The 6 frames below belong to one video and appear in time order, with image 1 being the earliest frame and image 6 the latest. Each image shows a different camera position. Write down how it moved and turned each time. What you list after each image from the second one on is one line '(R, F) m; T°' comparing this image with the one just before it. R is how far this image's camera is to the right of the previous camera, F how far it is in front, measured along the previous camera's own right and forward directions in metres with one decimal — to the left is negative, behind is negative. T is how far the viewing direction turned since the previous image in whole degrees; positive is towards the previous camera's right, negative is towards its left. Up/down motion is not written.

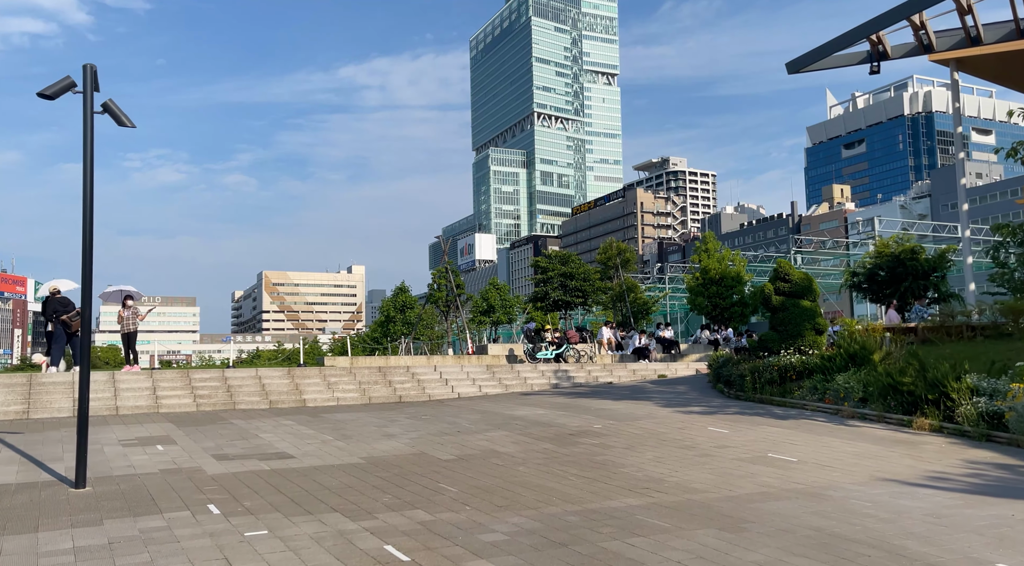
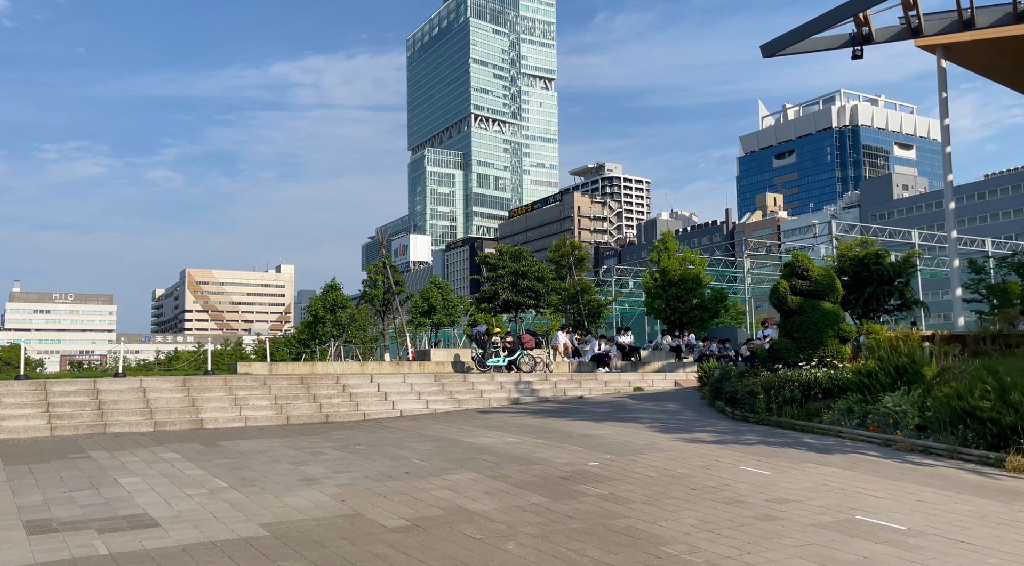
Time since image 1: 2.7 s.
(-0.5, +3.6) m; +5°
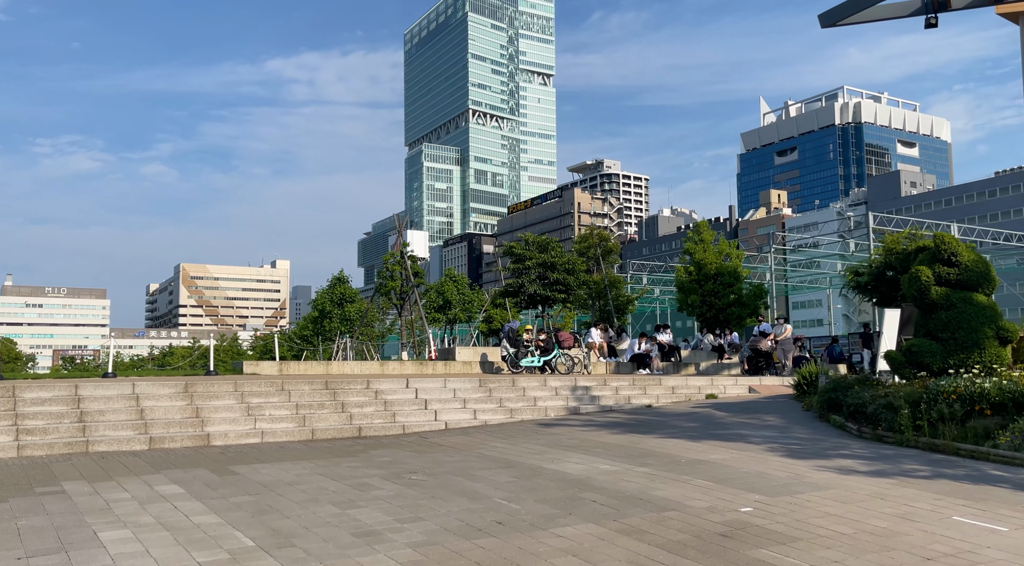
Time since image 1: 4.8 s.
(-1.3, +2.7) m; 0°
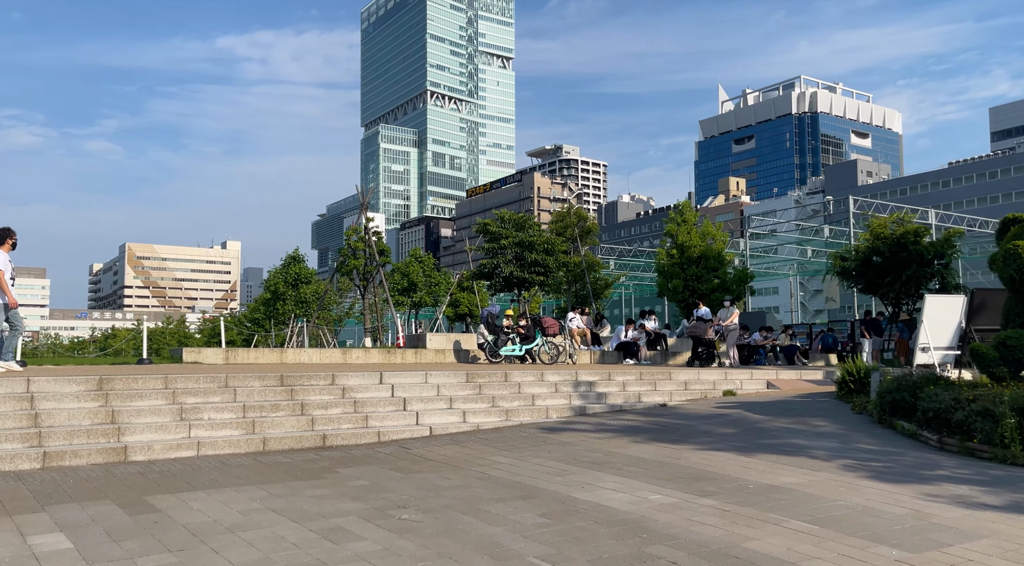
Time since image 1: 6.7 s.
(-0.7, +2.5) m; +3°
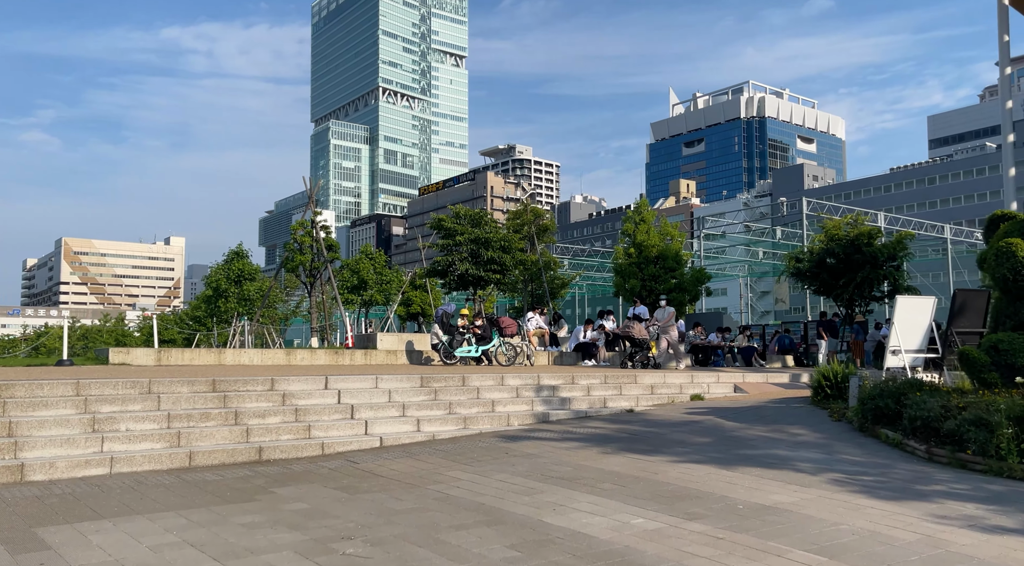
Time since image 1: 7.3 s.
(-0.1, +1.0) m; +4°
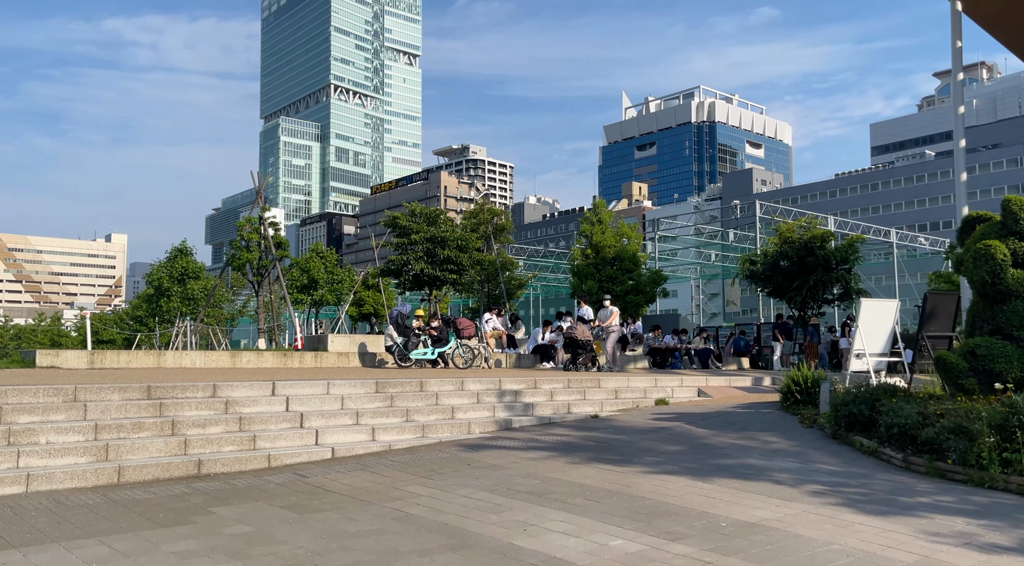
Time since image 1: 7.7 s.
(-0.1, +0.6) m; +4°
